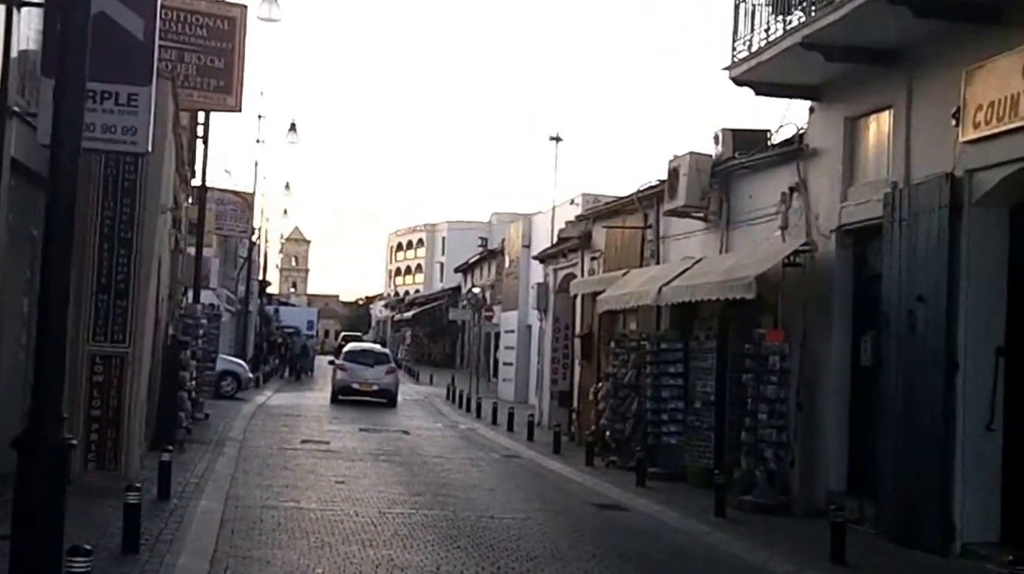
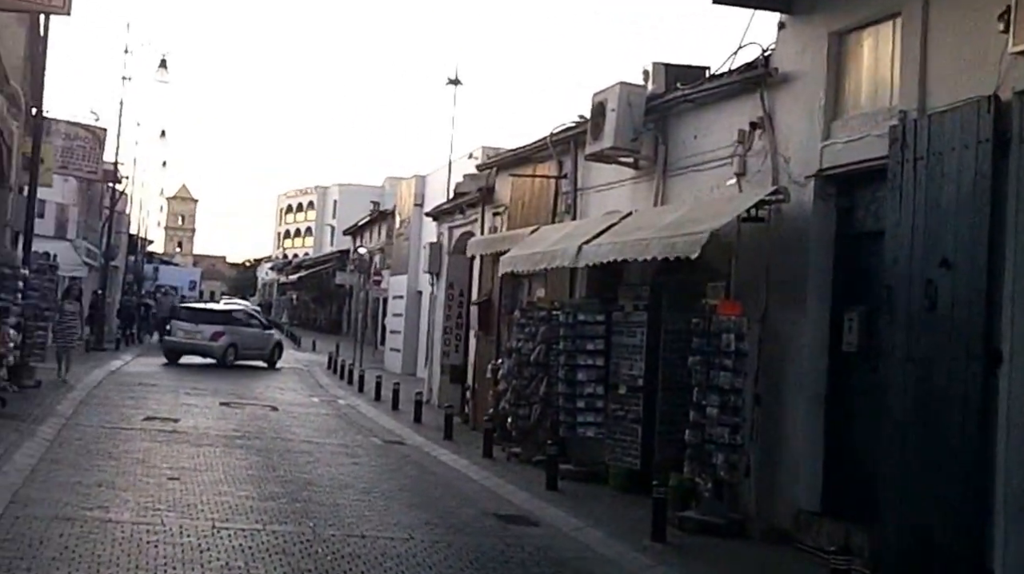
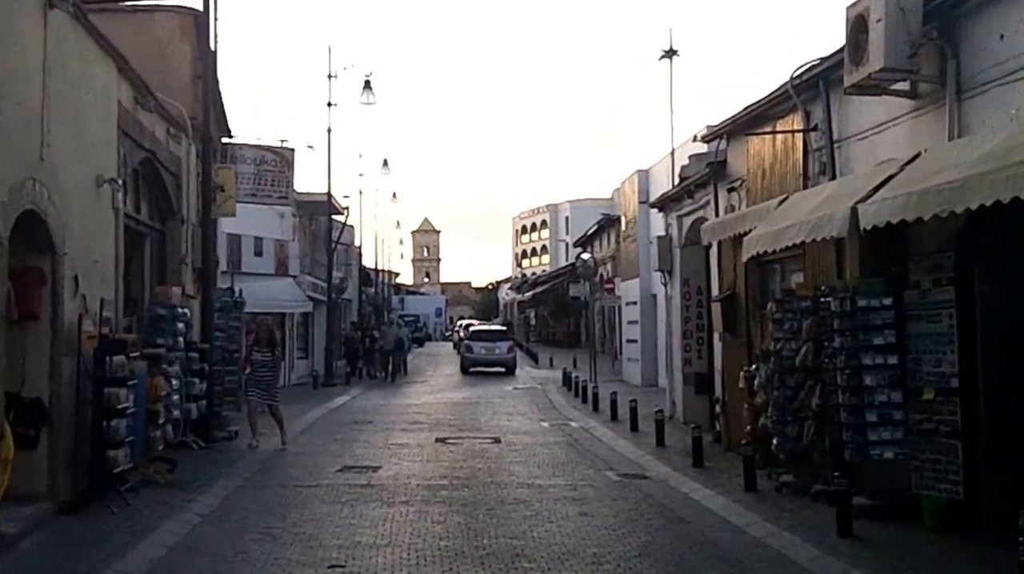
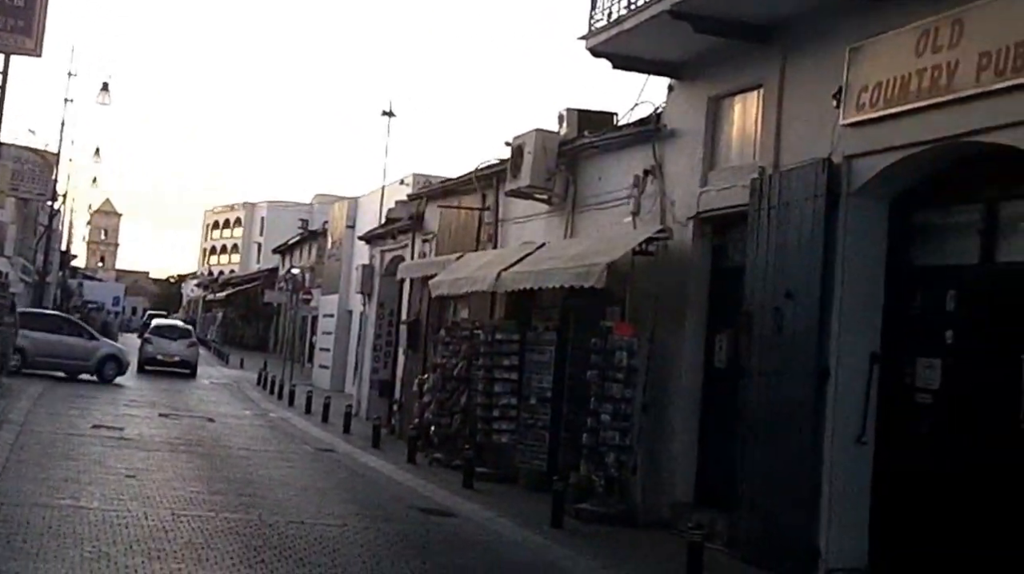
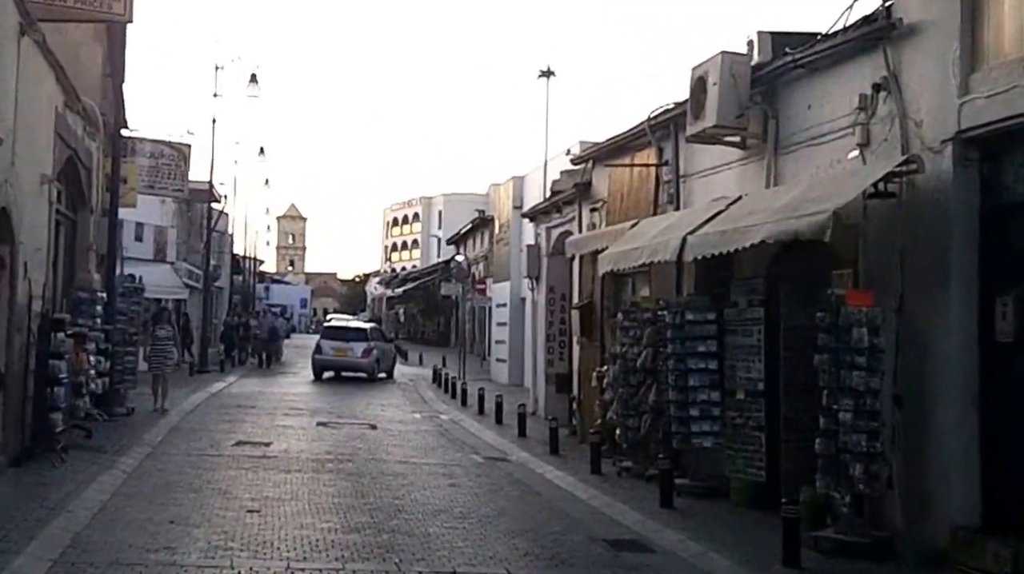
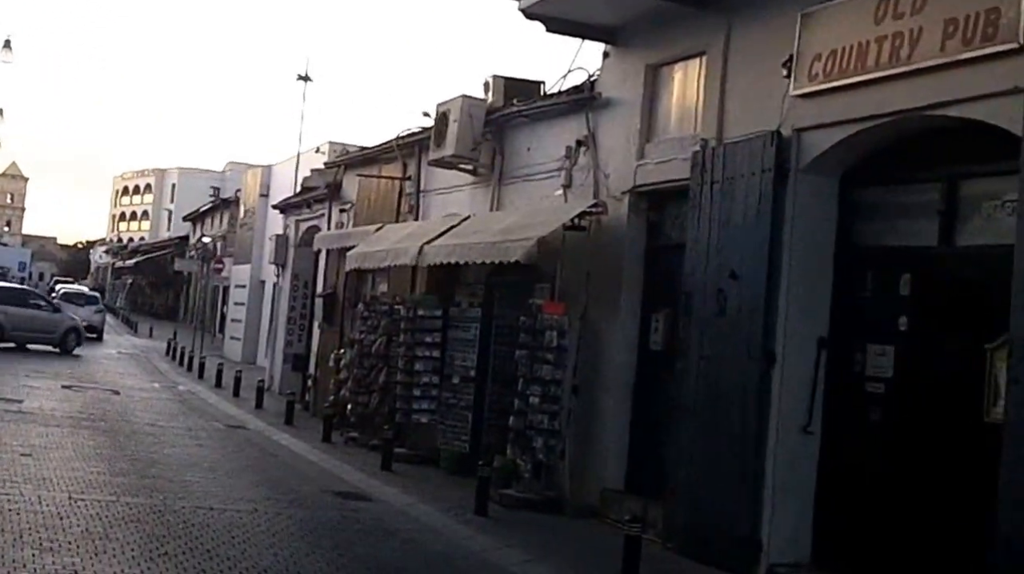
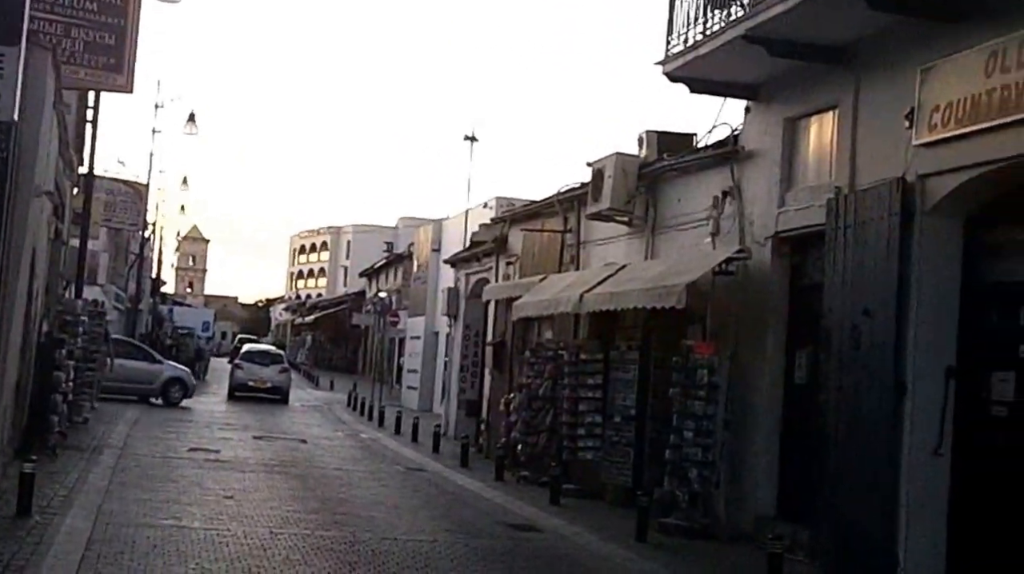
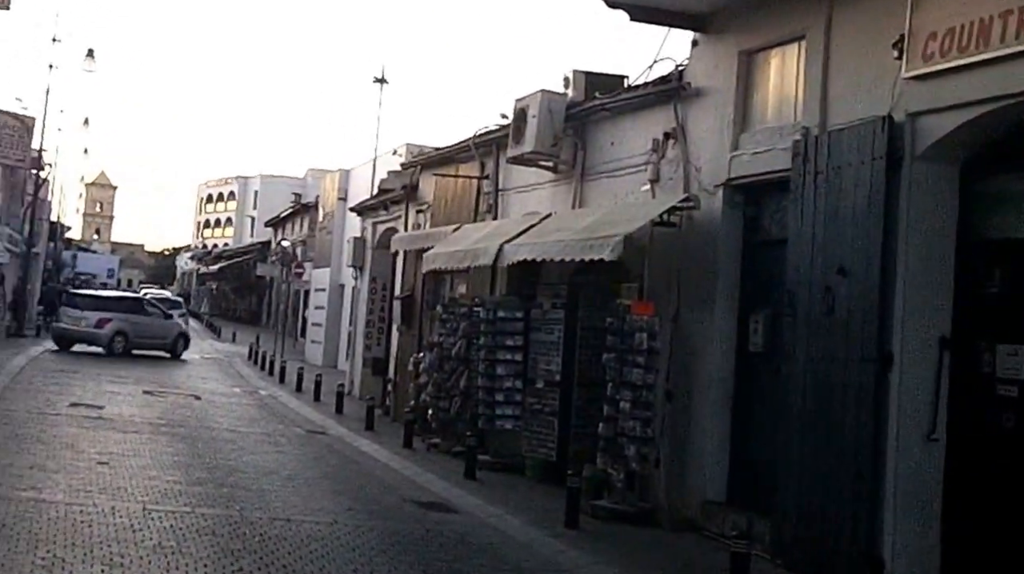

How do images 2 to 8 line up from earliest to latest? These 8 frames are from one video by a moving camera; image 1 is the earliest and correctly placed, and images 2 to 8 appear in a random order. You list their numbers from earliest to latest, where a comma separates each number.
7, 4, 6, 8, 2, 5, 3
